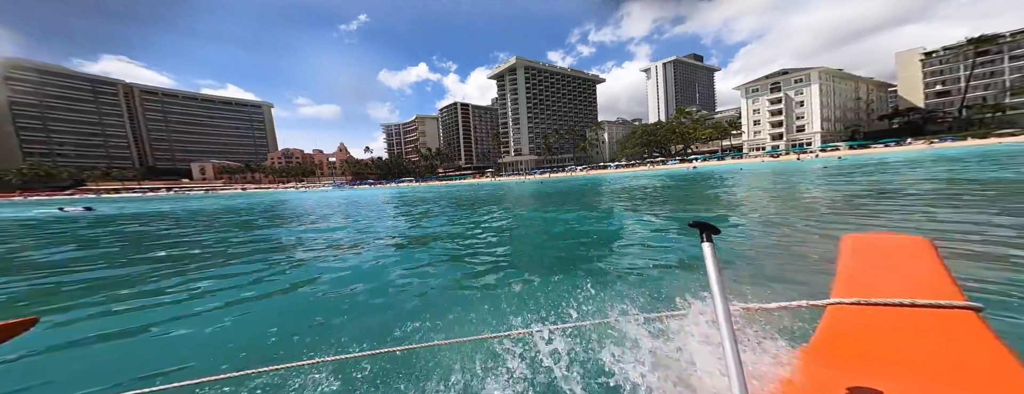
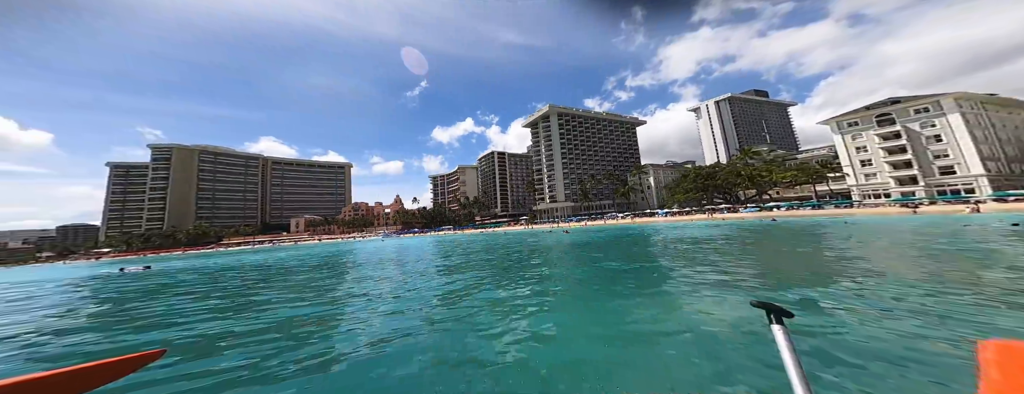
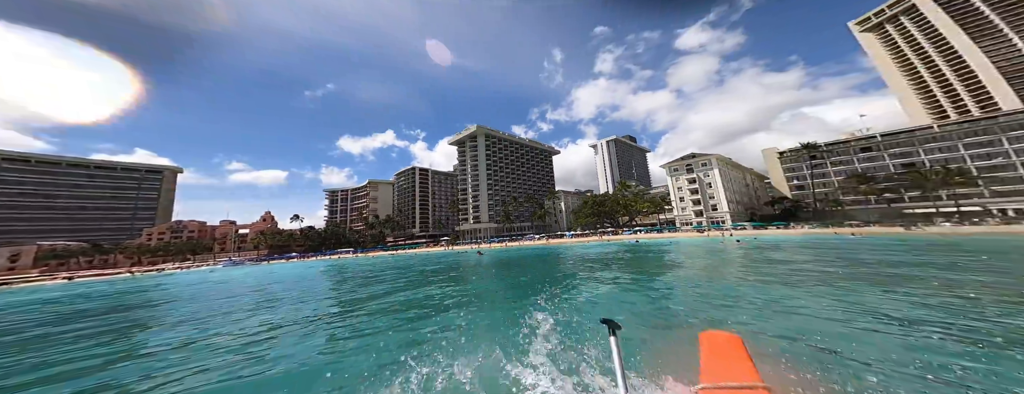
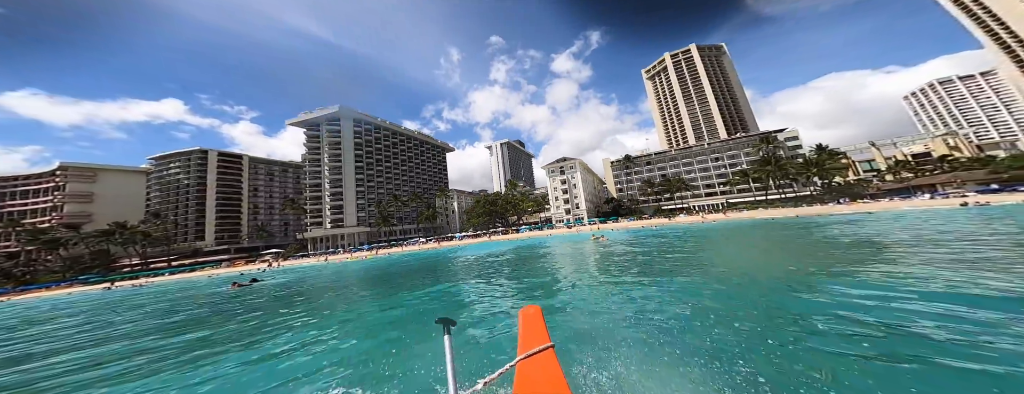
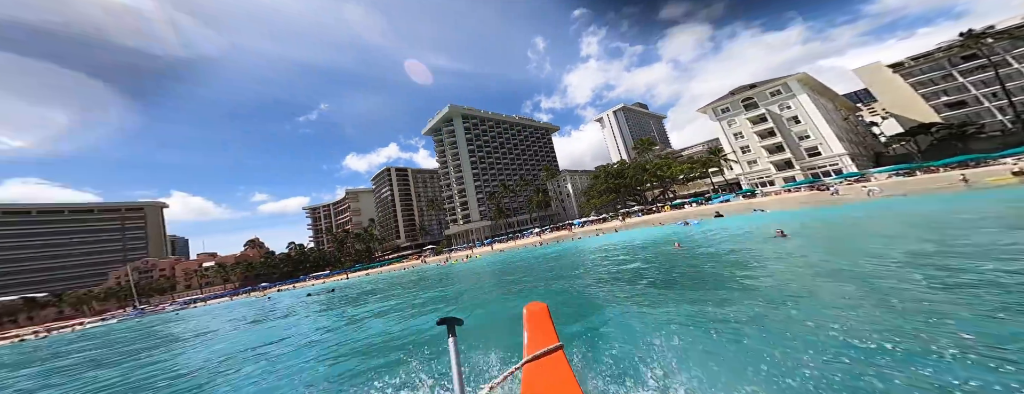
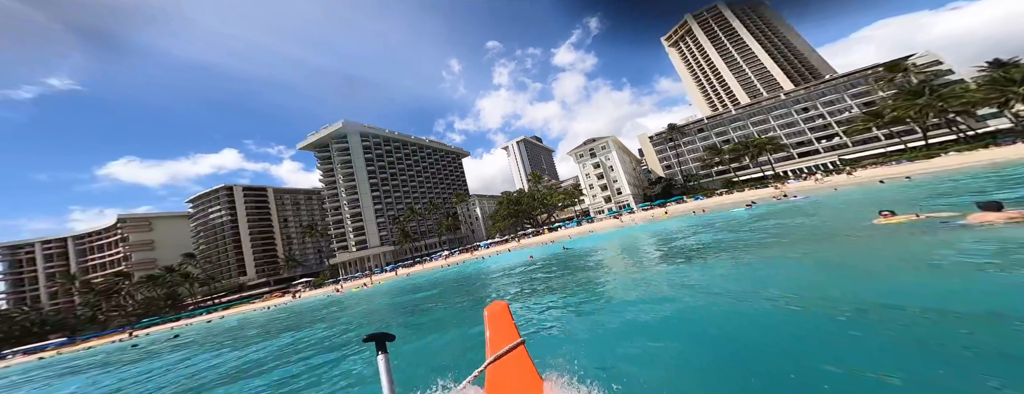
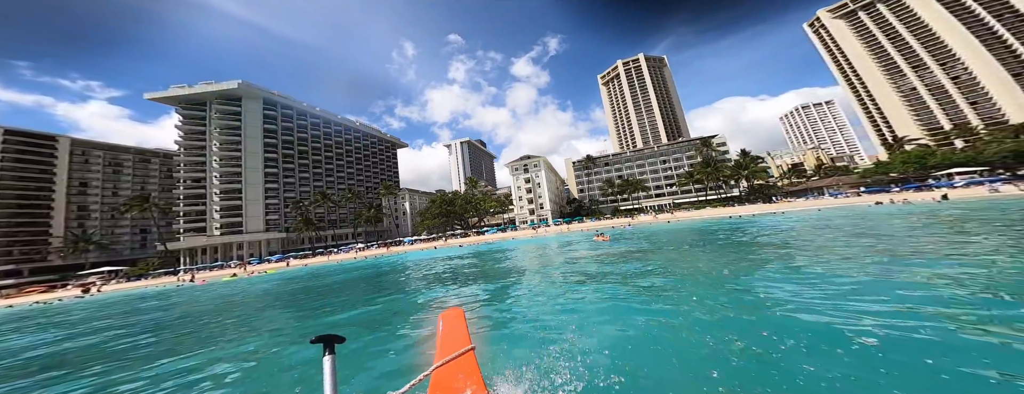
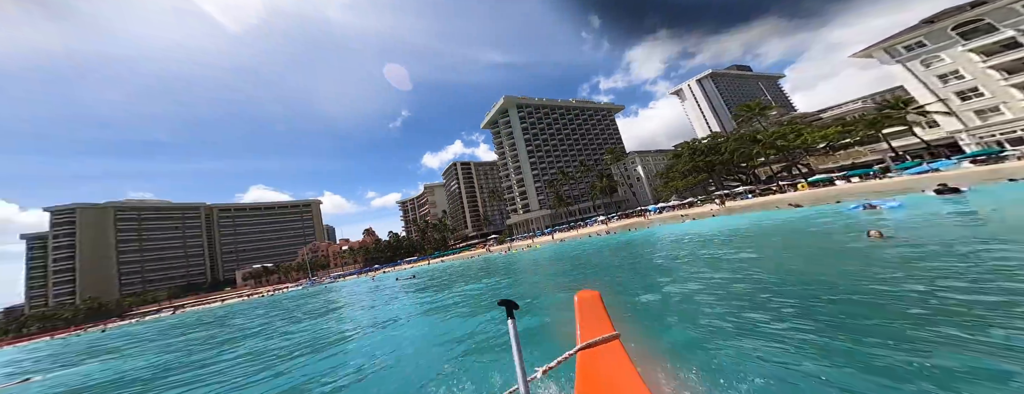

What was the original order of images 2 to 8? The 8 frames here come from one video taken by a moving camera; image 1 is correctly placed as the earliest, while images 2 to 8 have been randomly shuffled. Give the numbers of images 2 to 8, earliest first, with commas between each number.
2, 3, 4, 7, 6, 5, 8
